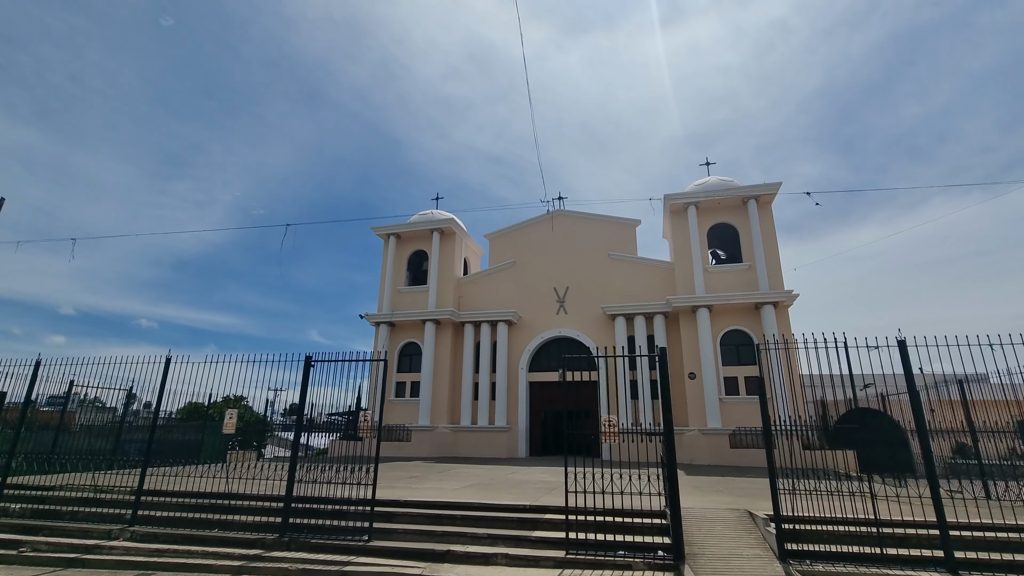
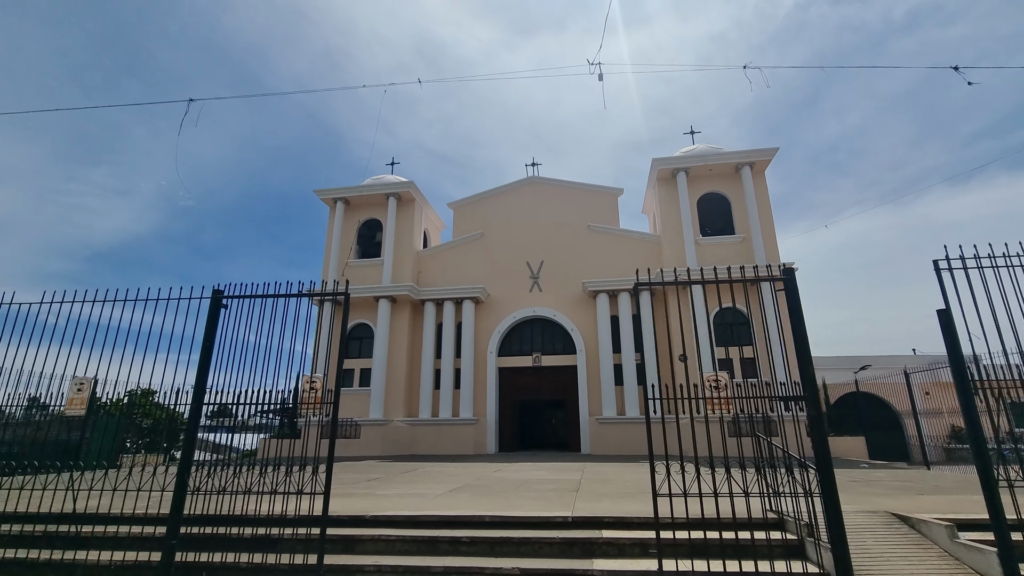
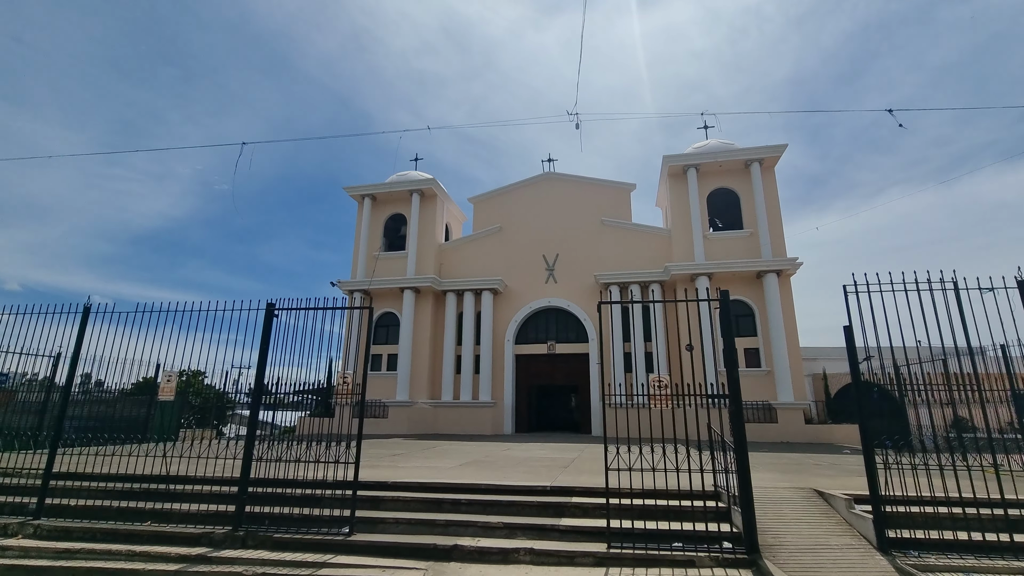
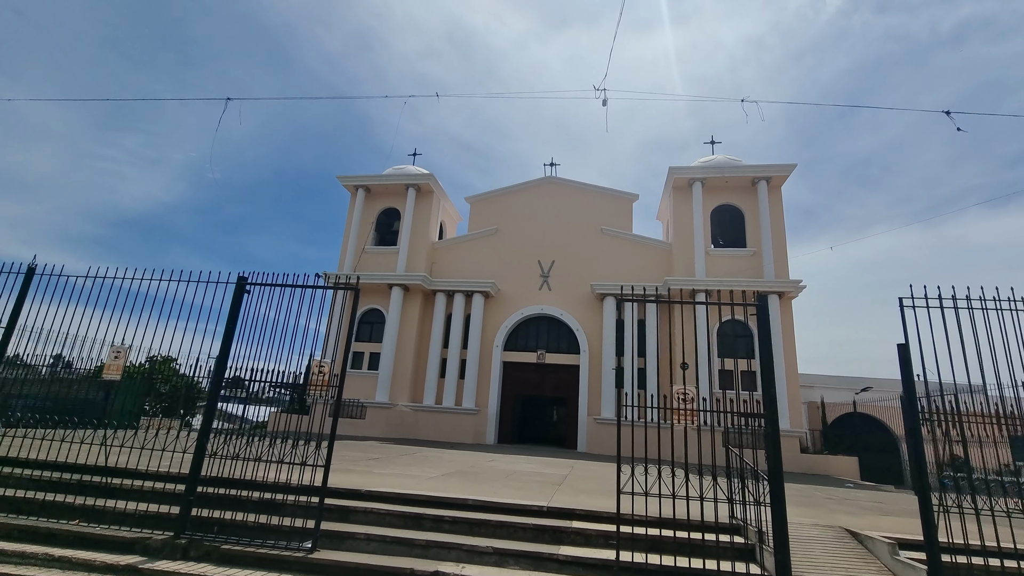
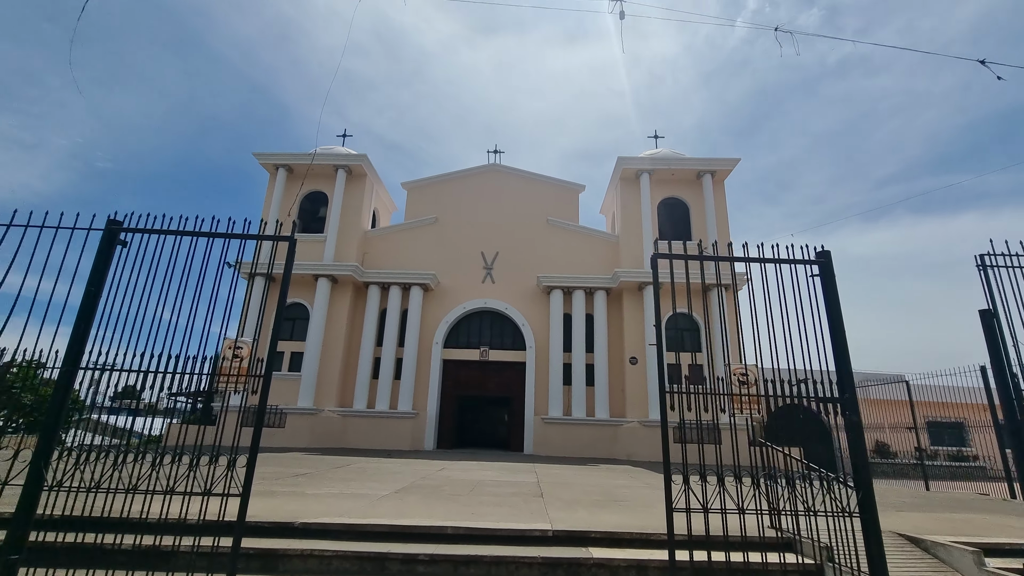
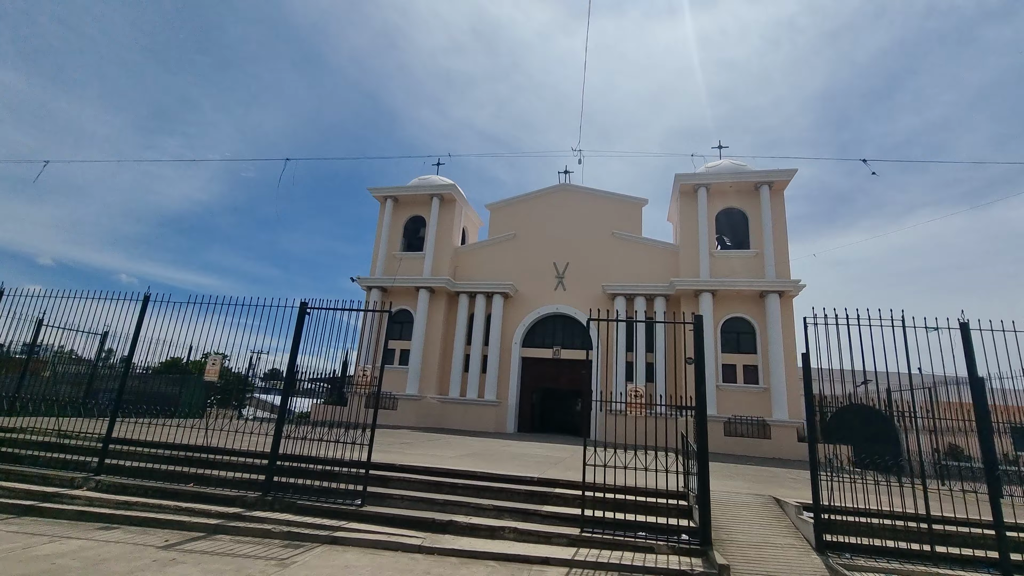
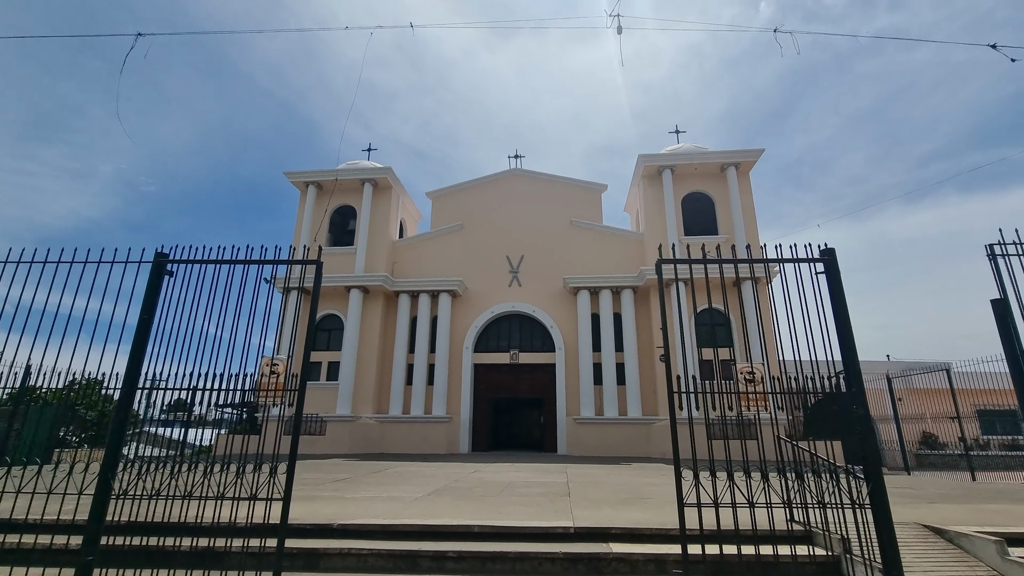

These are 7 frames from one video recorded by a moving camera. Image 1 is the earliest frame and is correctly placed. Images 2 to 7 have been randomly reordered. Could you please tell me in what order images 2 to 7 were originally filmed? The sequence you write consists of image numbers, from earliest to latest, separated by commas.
6, 3, 4, 2, 7, 5
